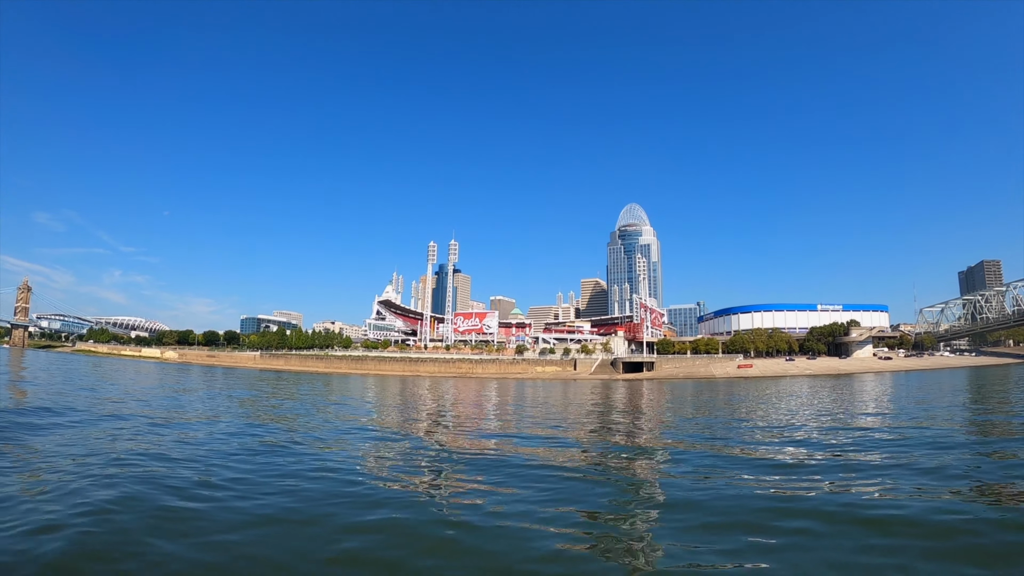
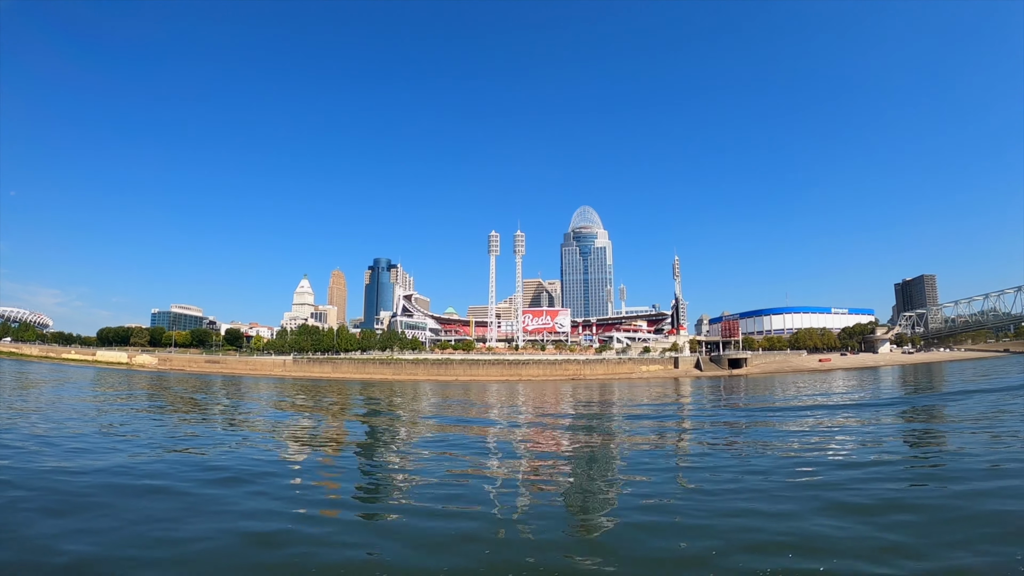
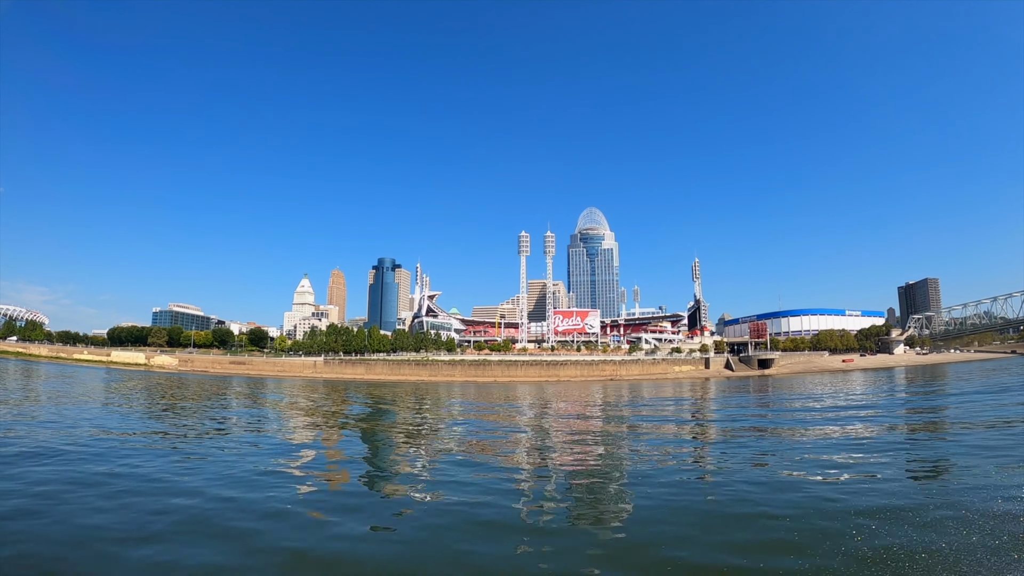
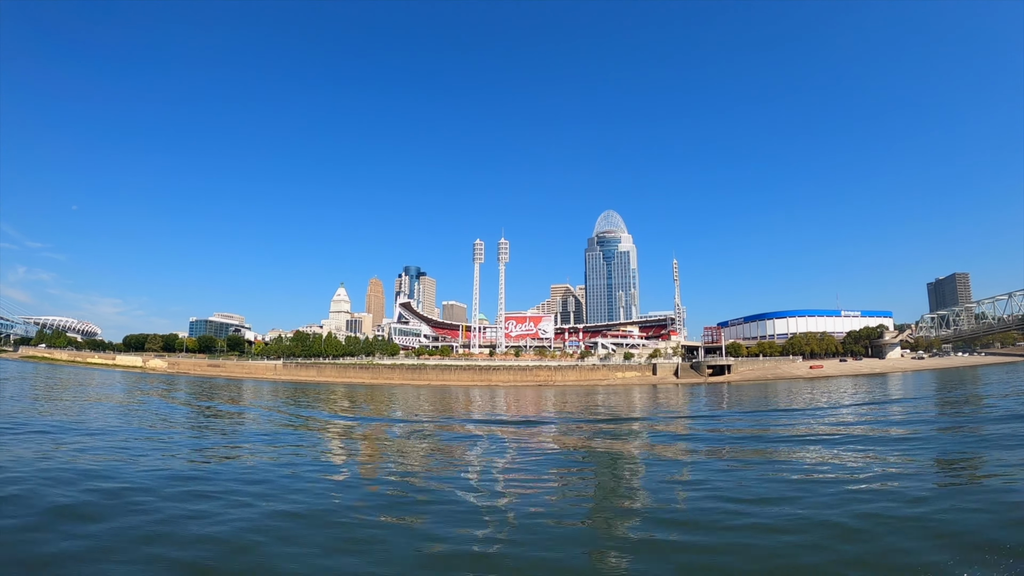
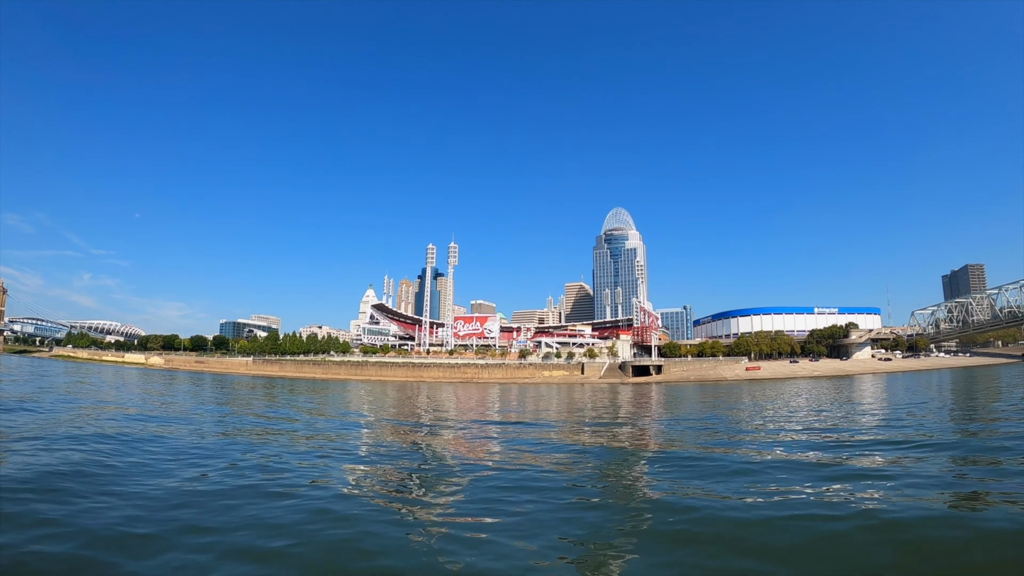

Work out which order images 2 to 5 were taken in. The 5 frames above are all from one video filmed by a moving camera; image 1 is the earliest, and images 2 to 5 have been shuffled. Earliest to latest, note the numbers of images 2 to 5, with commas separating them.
5, 4, 2, 3
